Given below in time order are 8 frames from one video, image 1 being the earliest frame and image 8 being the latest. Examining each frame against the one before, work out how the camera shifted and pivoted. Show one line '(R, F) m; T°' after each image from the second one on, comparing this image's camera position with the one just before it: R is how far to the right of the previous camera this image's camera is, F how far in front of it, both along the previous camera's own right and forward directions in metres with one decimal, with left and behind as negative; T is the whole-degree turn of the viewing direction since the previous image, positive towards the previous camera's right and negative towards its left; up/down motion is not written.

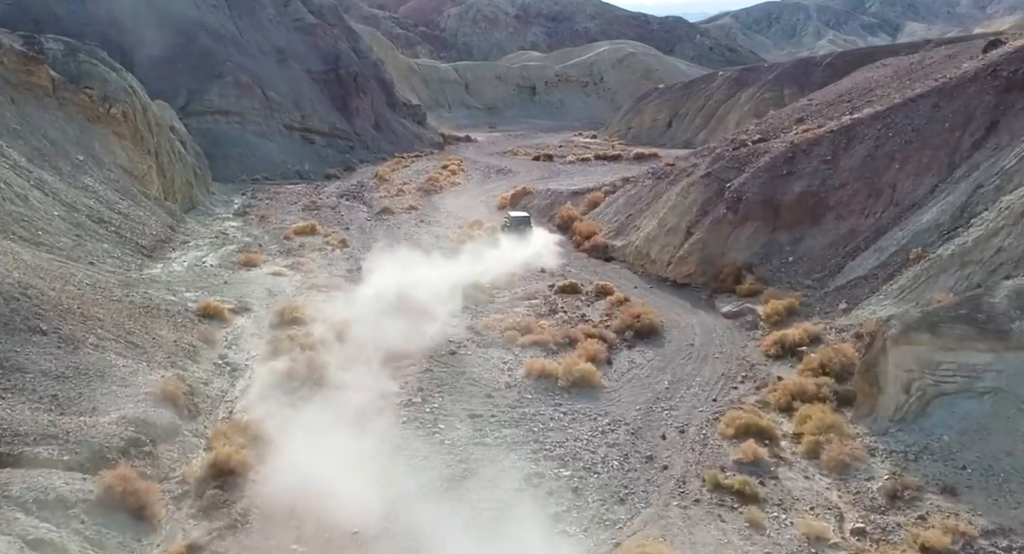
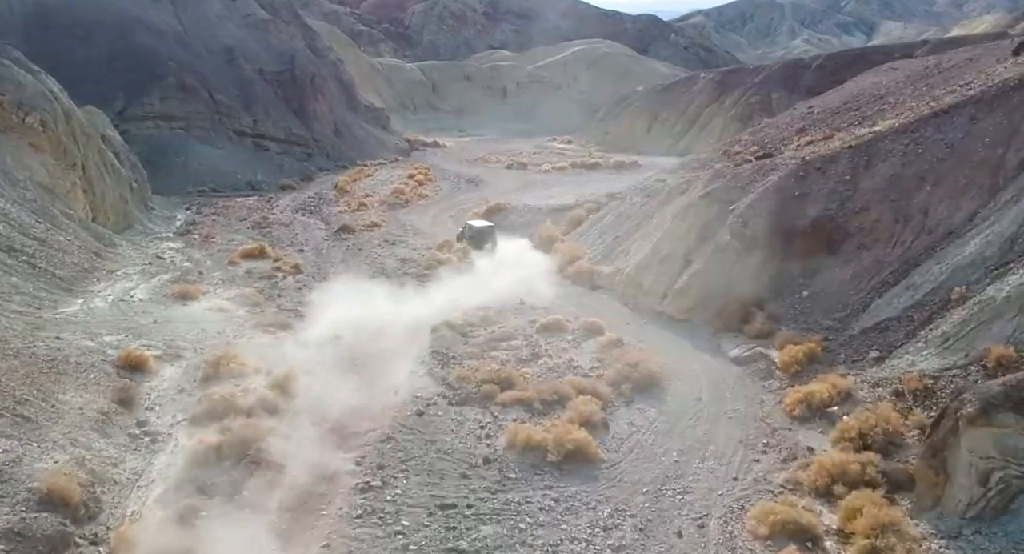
(-0.2, +3.0) m; +2°
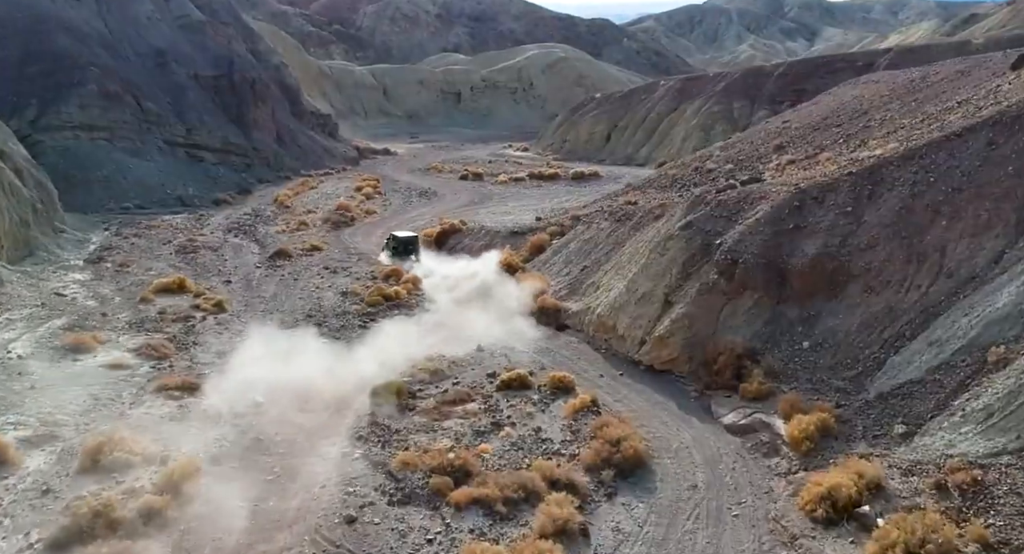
(0.0, +3.2) m; +3°
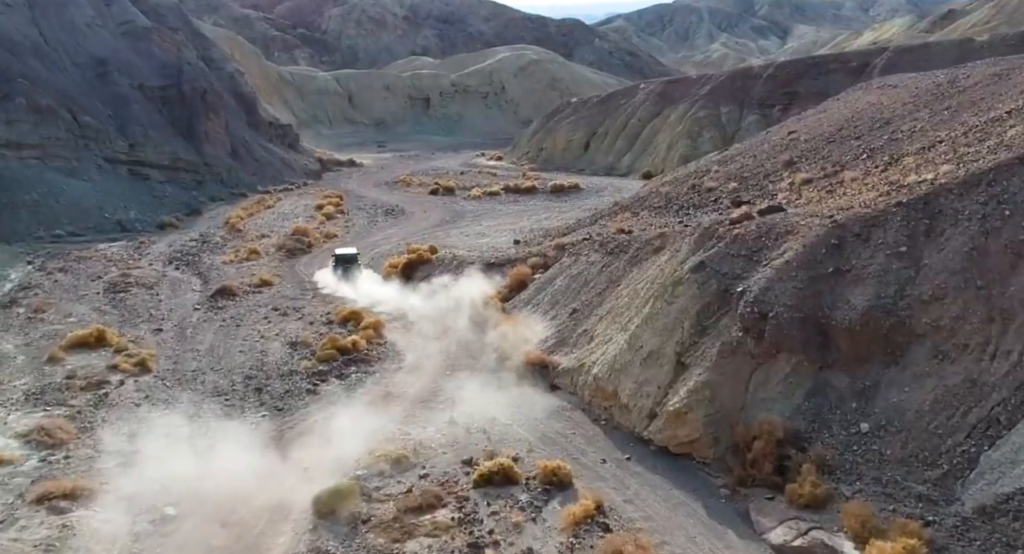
(0.0, +3.7) m; +2°
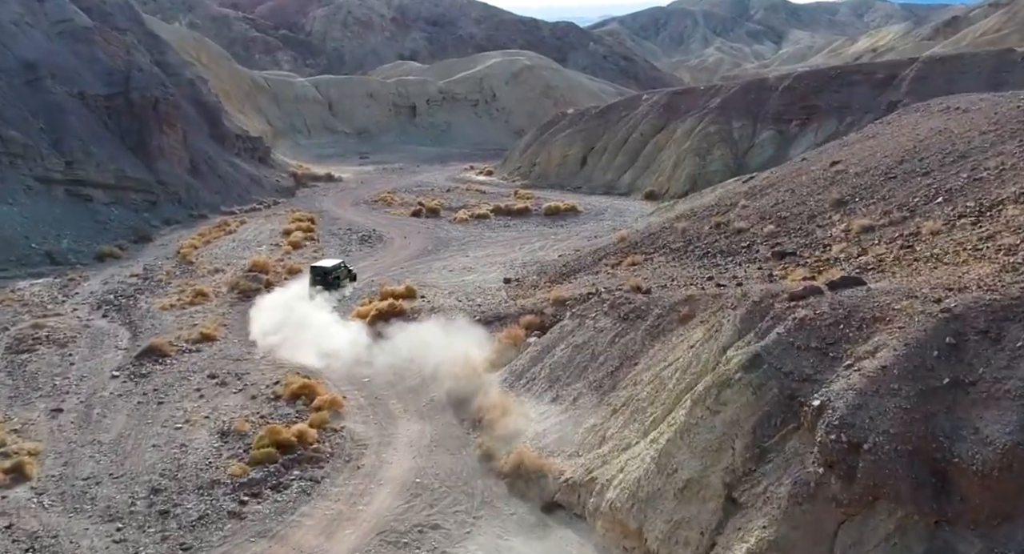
(0.0, +4.7) m; +1°
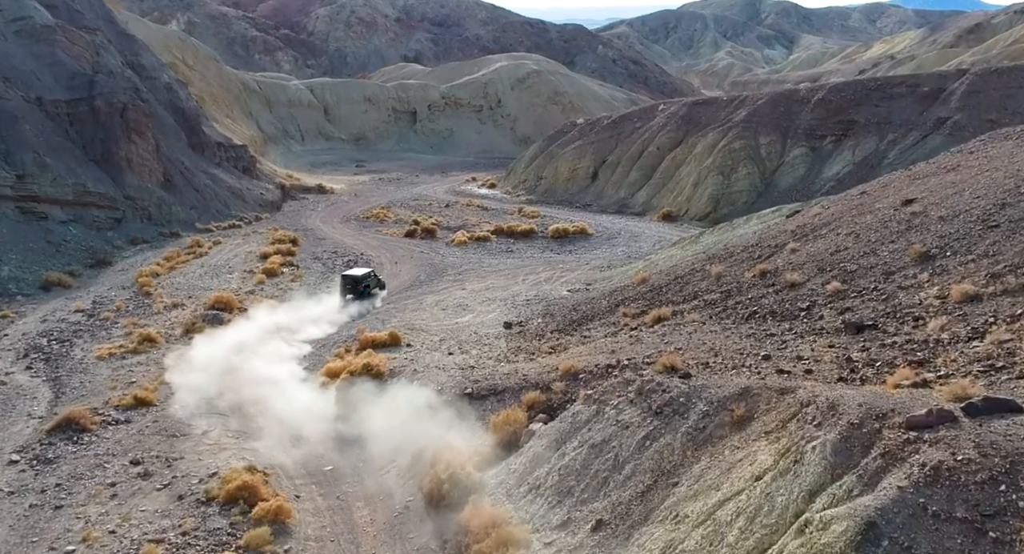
(+0.1, +4.4) m; 0°
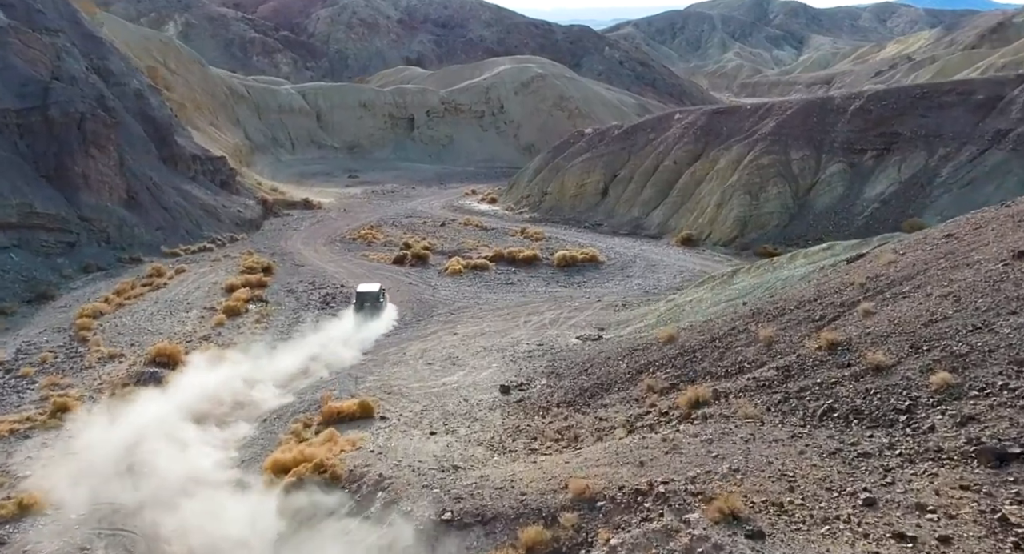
(+0.2, +4.6) m; 0°
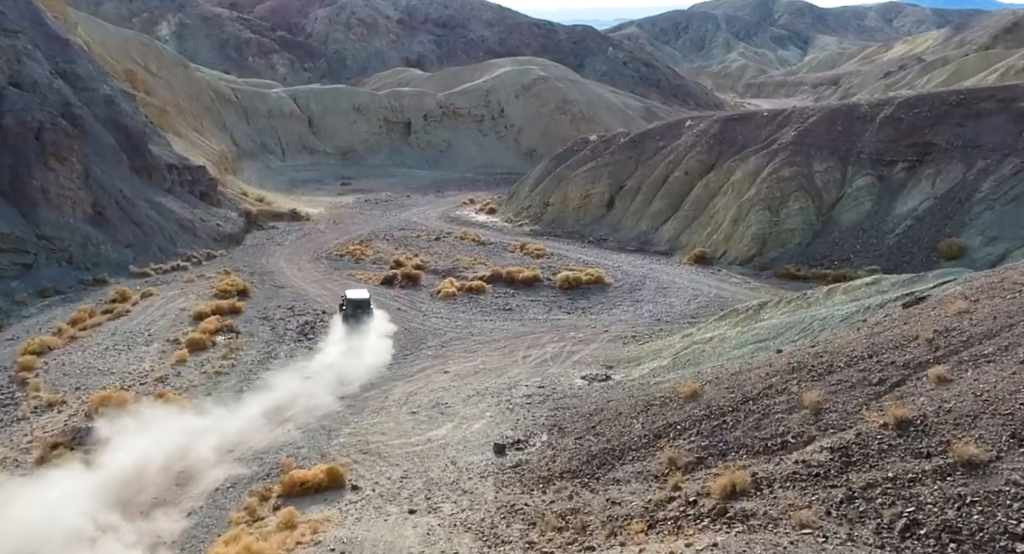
(+0.2, +3.1) m; 0°
